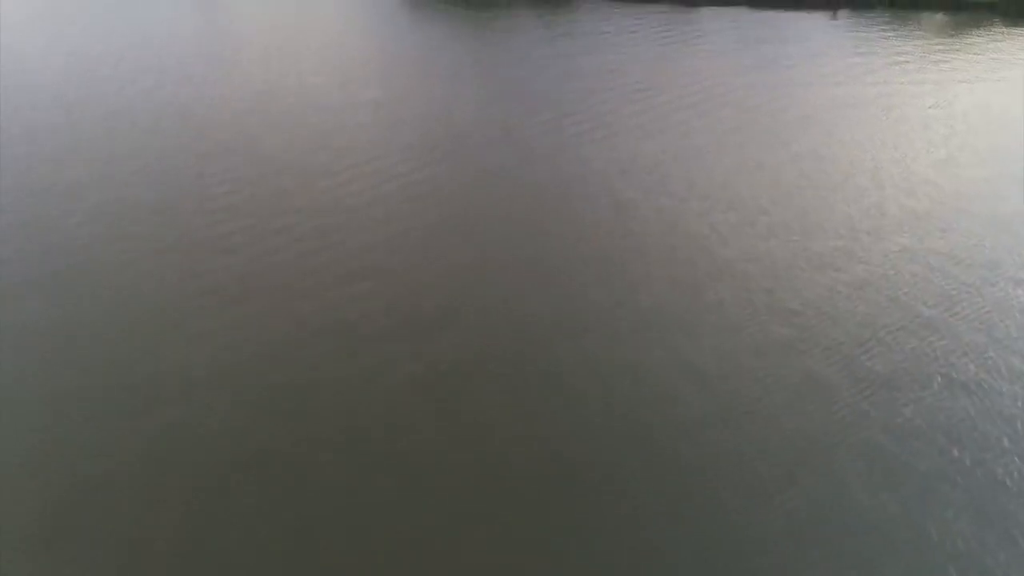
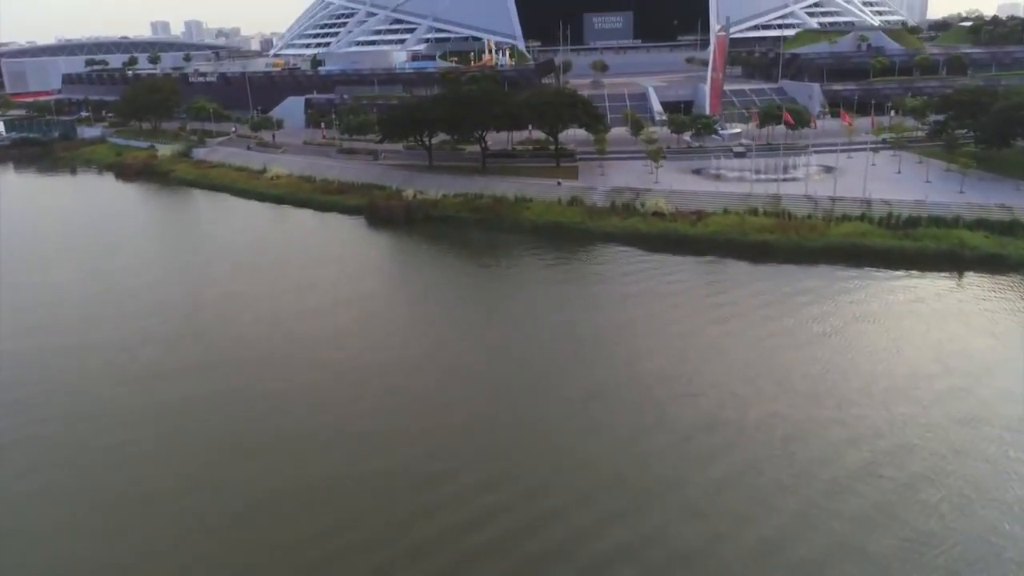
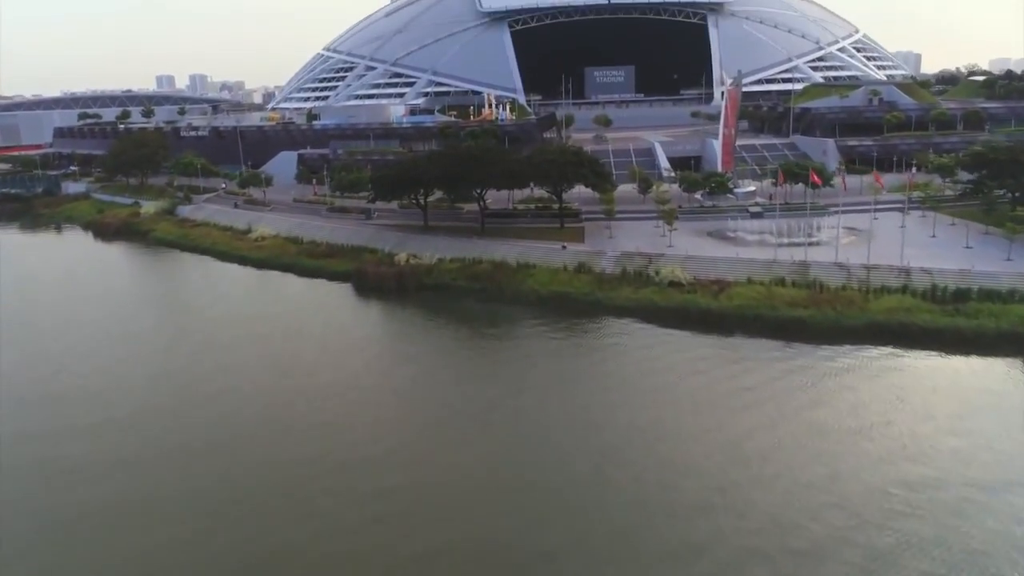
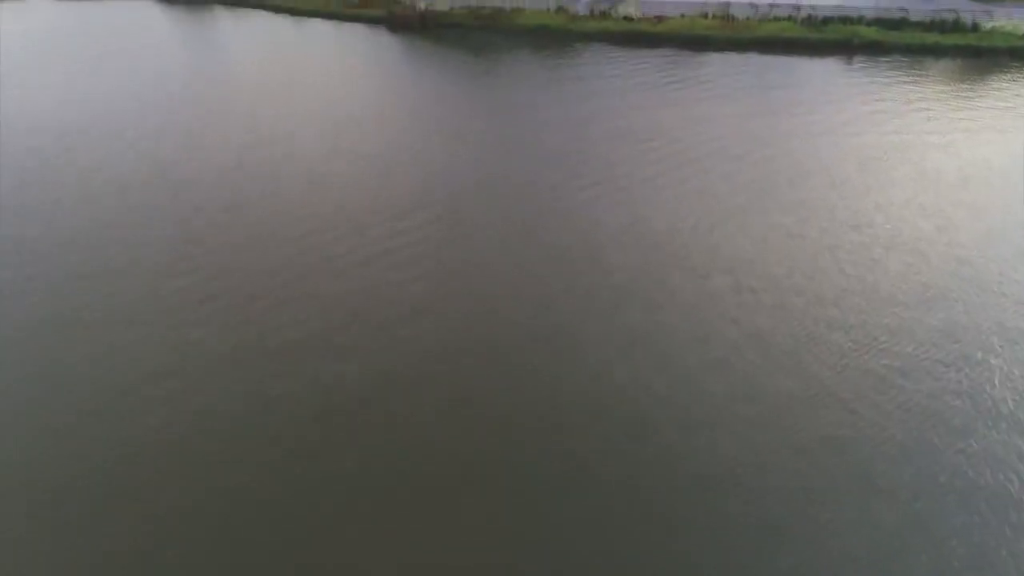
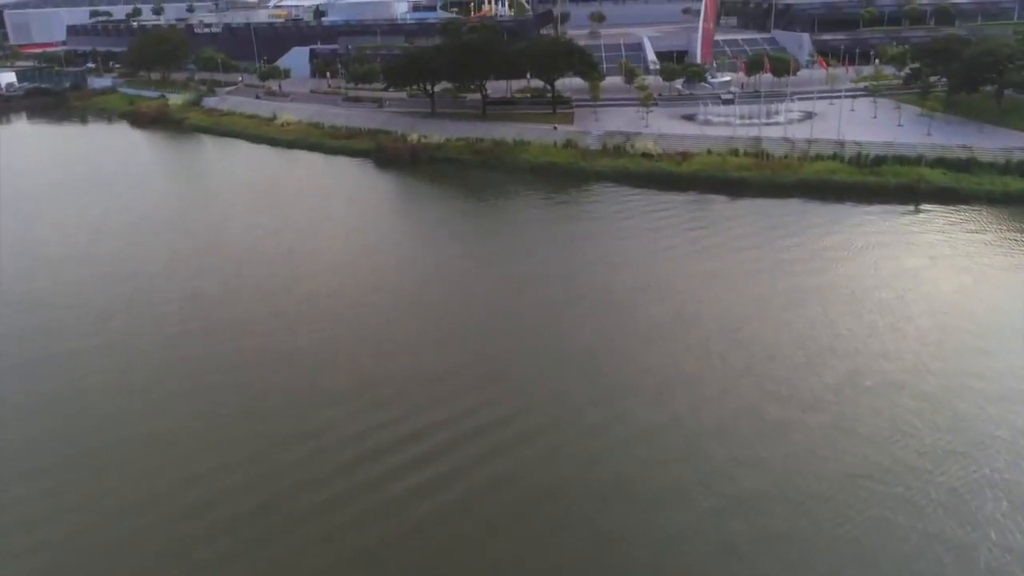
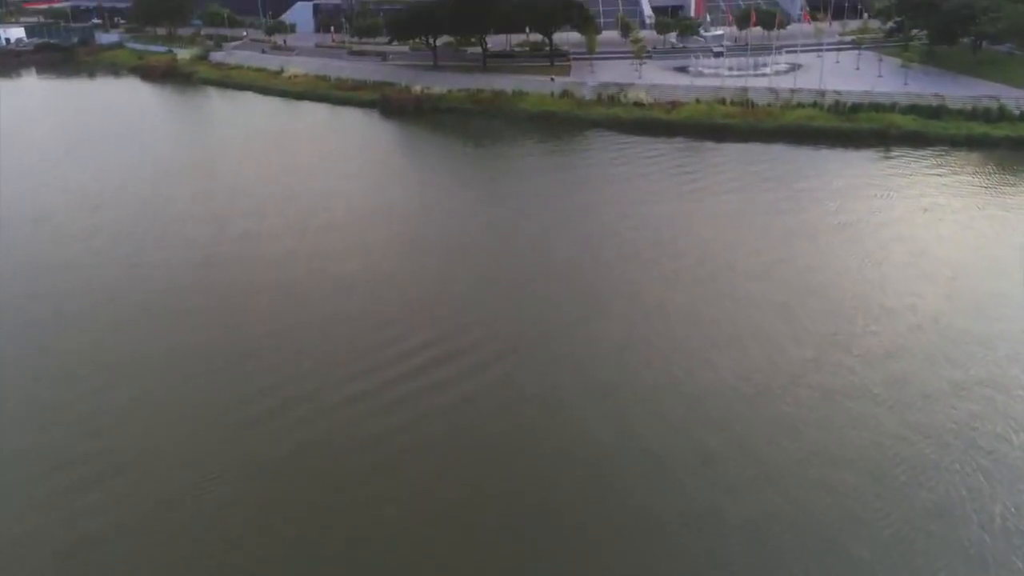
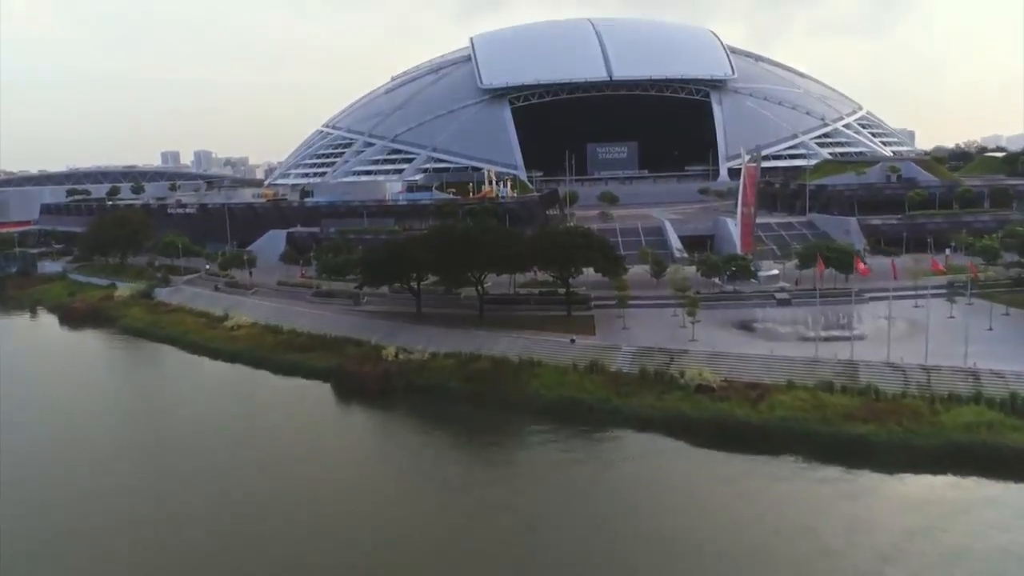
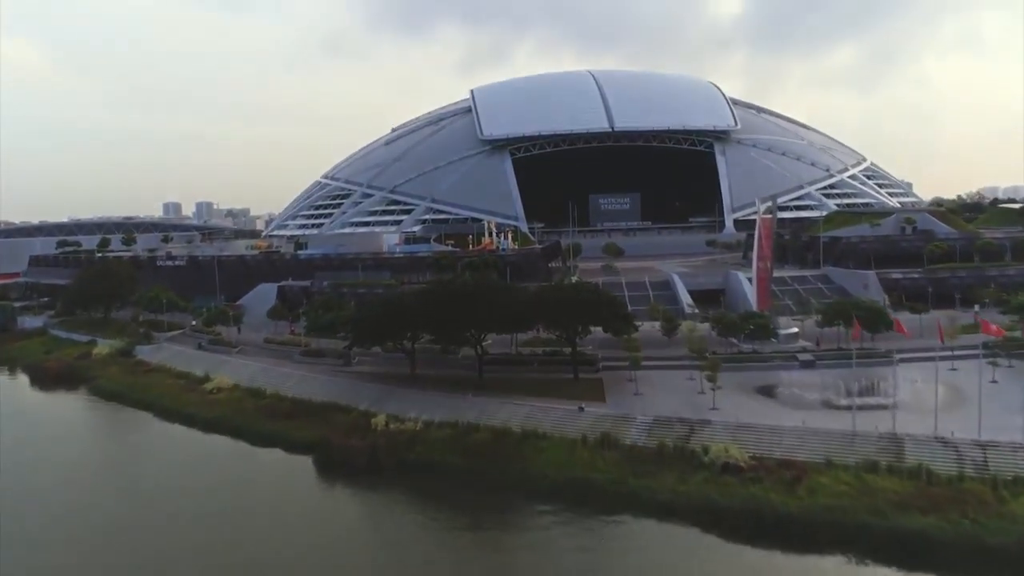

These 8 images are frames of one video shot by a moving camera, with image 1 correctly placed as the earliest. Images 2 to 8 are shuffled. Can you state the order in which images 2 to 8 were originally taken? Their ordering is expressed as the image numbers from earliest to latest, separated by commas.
4, 6, 5, 2, 3, 7, 8
